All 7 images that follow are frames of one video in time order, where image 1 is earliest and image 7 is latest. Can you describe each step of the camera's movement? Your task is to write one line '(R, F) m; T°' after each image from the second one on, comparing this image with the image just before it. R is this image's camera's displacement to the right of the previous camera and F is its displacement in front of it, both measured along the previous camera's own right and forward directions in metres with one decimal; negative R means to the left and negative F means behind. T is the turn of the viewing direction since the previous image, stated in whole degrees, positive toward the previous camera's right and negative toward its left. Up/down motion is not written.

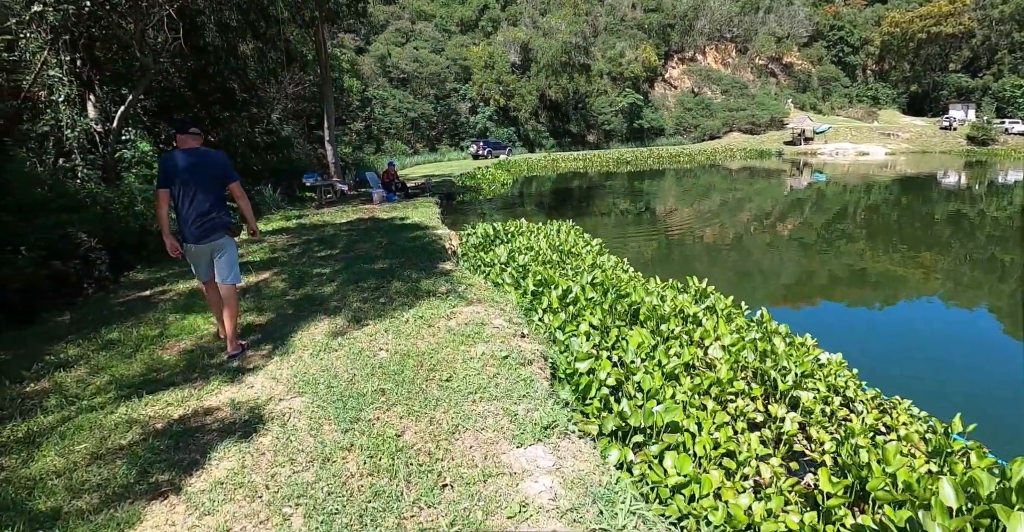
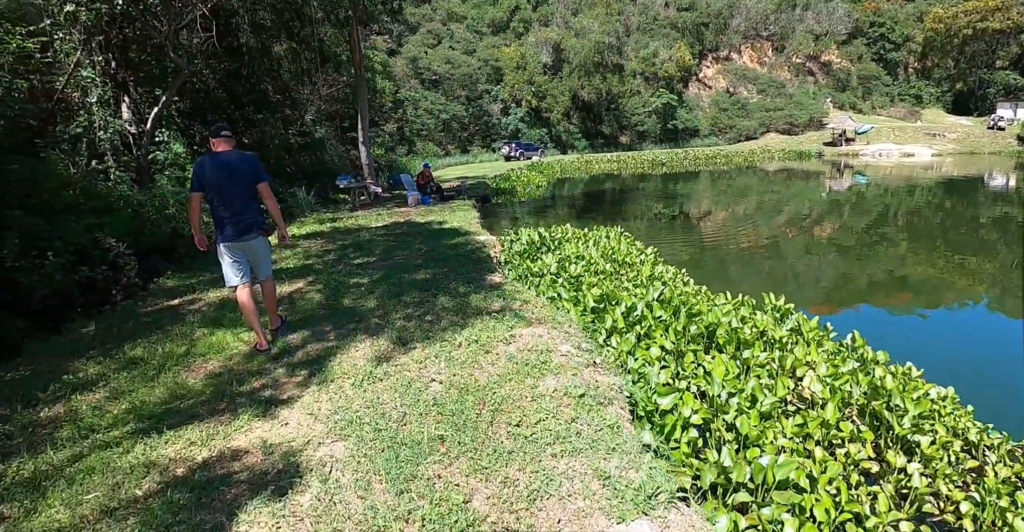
(-0.2, +0.5) m; -2°
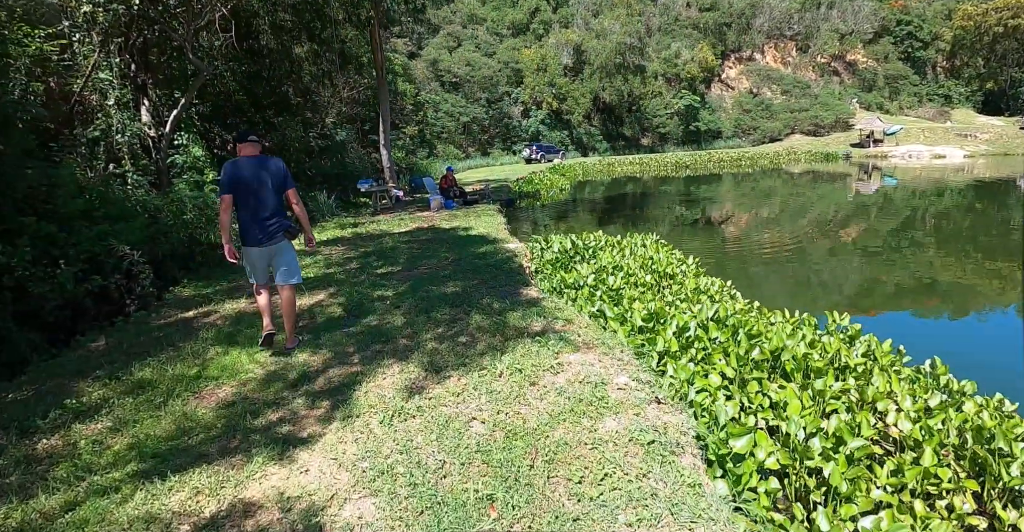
(-0.2, +0.4) m; -2°
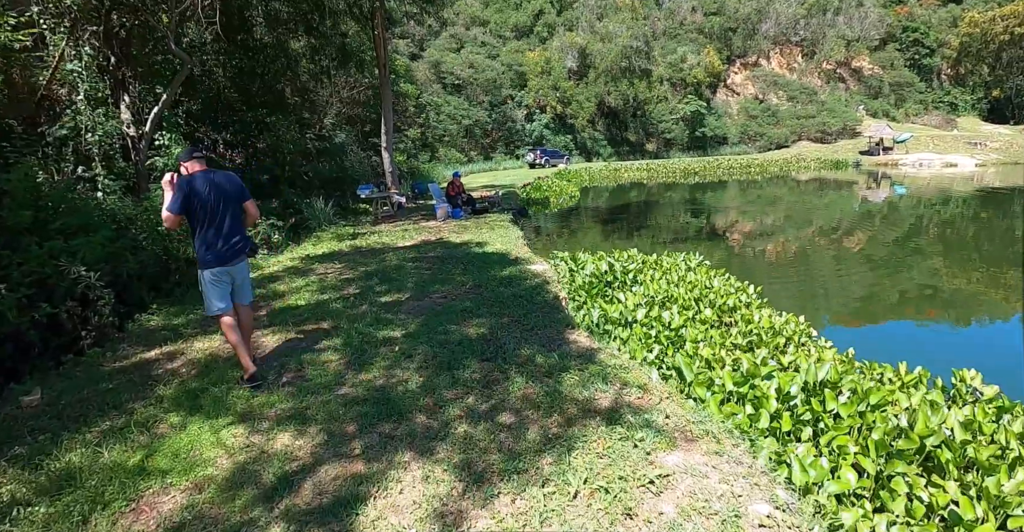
(-0.3, +1.0) m; 0°
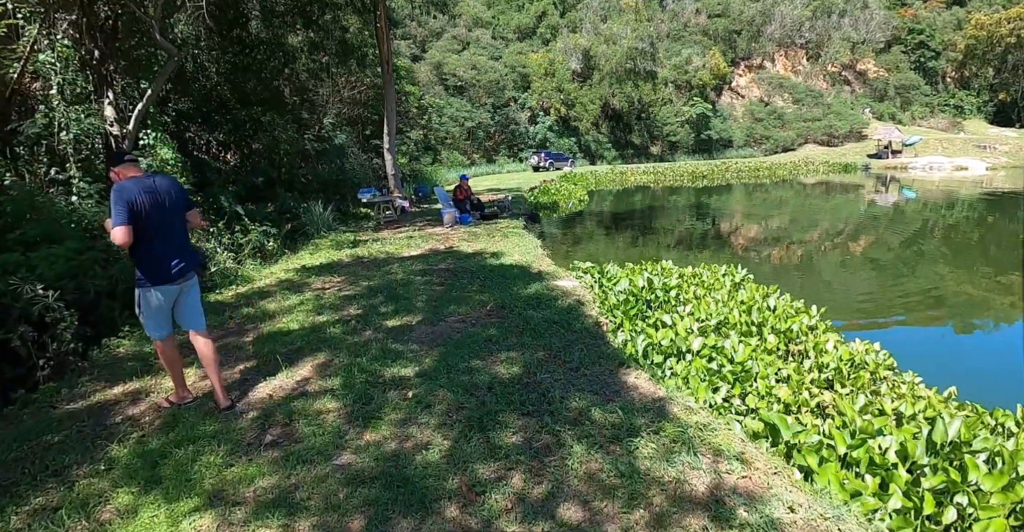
(-0.2, +0.8) m; 0°
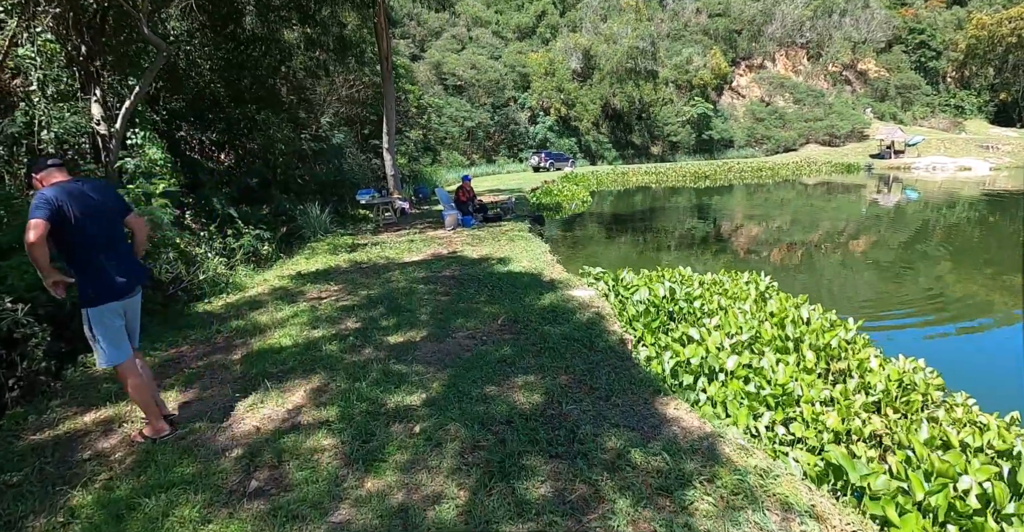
(-0.1, +0.4) m; 0°
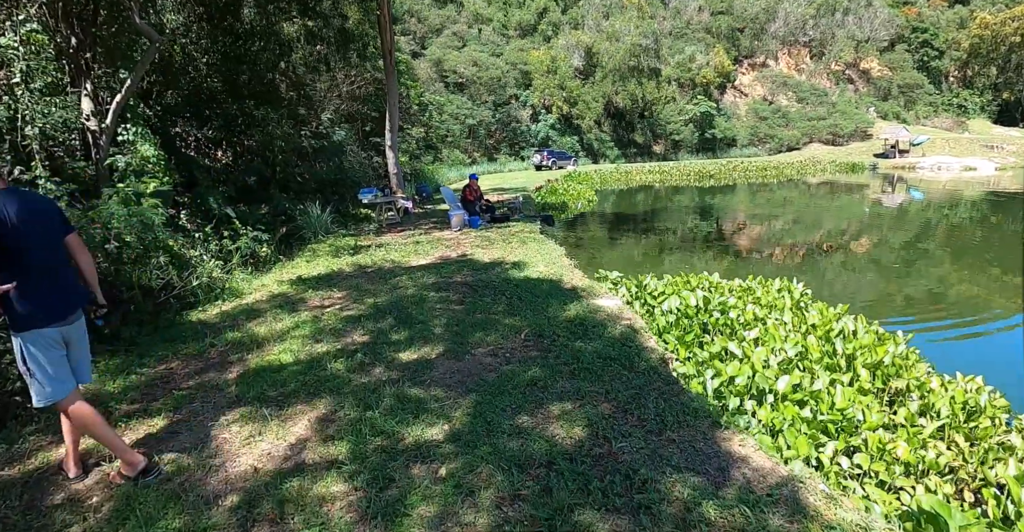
(-0.2, +0.4) m; 0°
